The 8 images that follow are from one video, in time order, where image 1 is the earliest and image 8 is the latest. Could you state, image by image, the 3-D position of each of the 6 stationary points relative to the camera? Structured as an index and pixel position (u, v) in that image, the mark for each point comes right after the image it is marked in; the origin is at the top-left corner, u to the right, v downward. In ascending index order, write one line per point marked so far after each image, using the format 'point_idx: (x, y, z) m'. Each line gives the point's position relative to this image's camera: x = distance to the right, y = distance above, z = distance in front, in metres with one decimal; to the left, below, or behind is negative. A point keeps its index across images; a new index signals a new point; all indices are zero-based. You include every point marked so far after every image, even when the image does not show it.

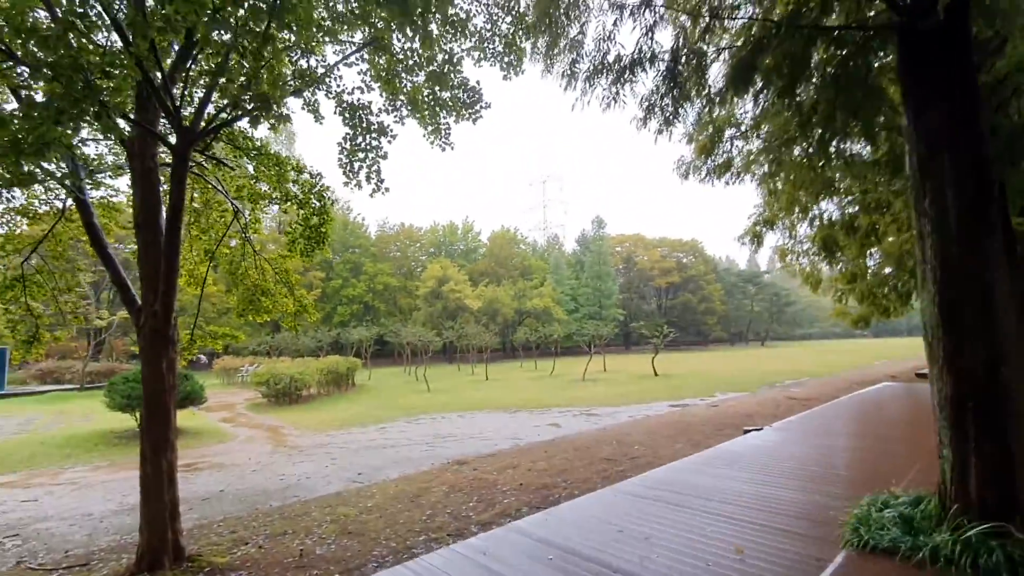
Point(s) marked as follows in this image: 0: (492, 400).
0: (-0.5, -2.6, +12.0) m
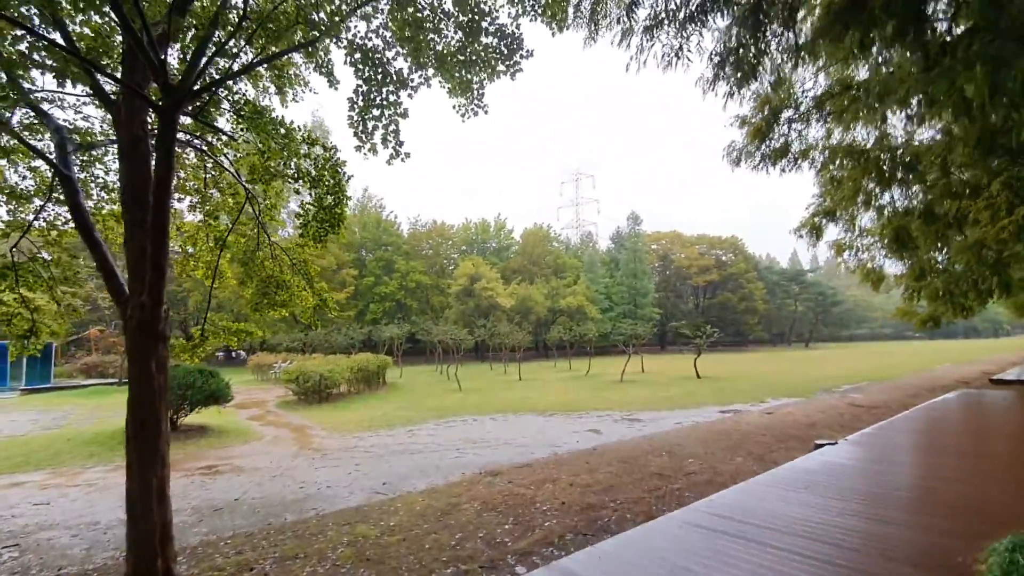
0: (+0.3, -2.6, +11.5) m
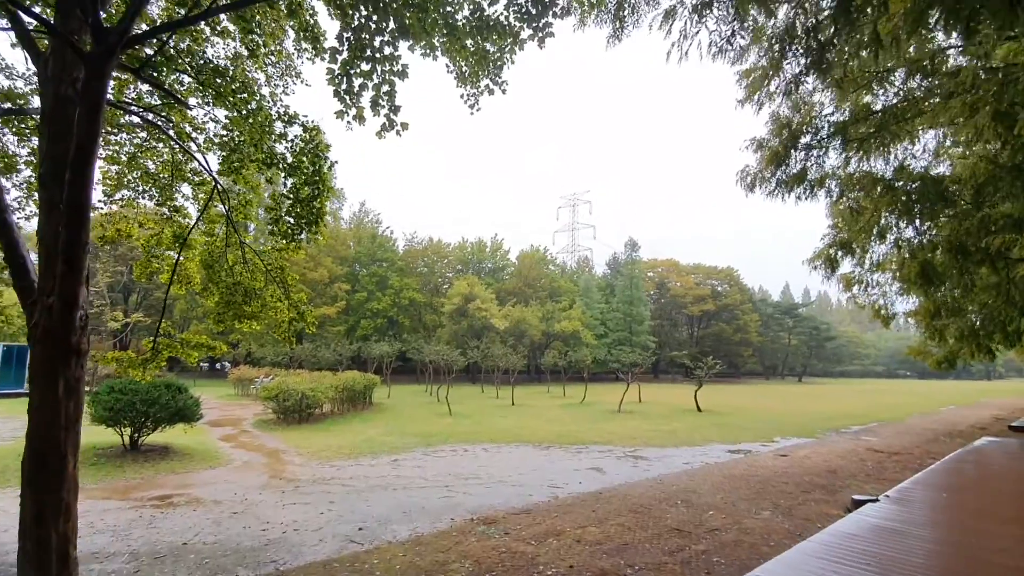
0: (+0.2, -3.0, +10.8) m
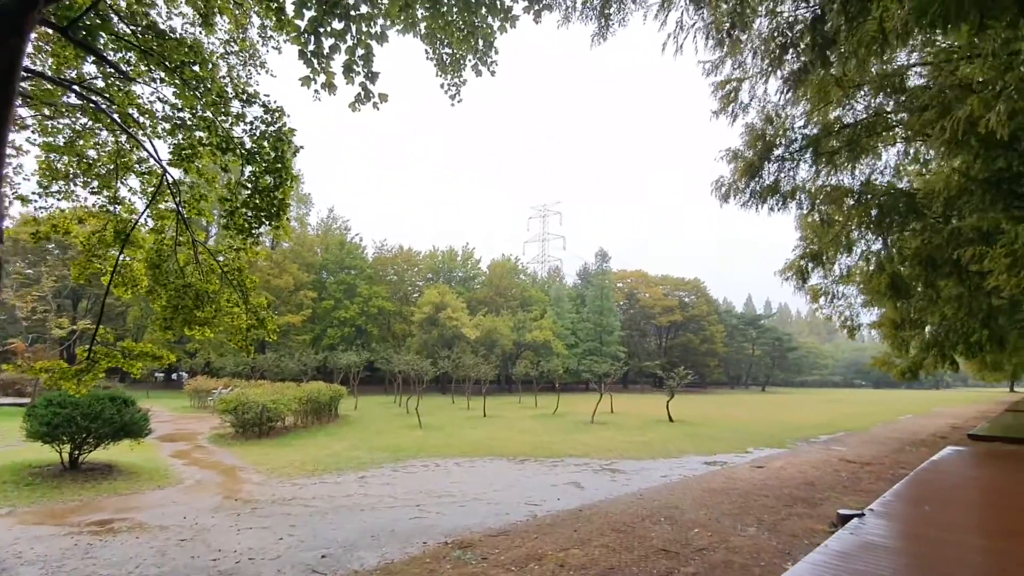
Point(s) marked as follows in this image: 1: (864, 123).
0: (-0.4, -3.2, +10.4) m
1: (+5.0, +2.3, +7.2) m
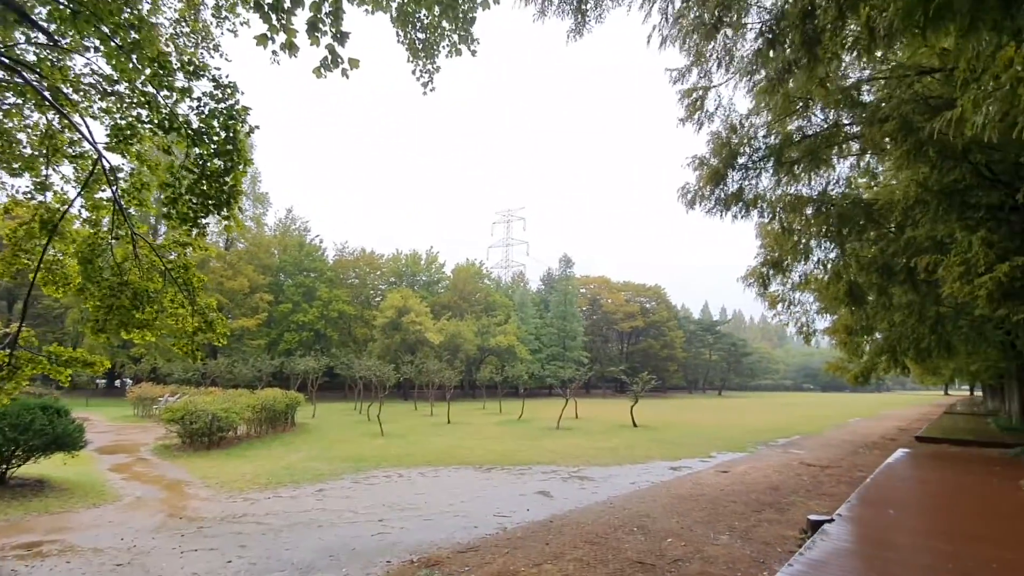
0: (-1.1, -3.3, +10.2) m
1: (+4.5, +2.2, +7.4) m
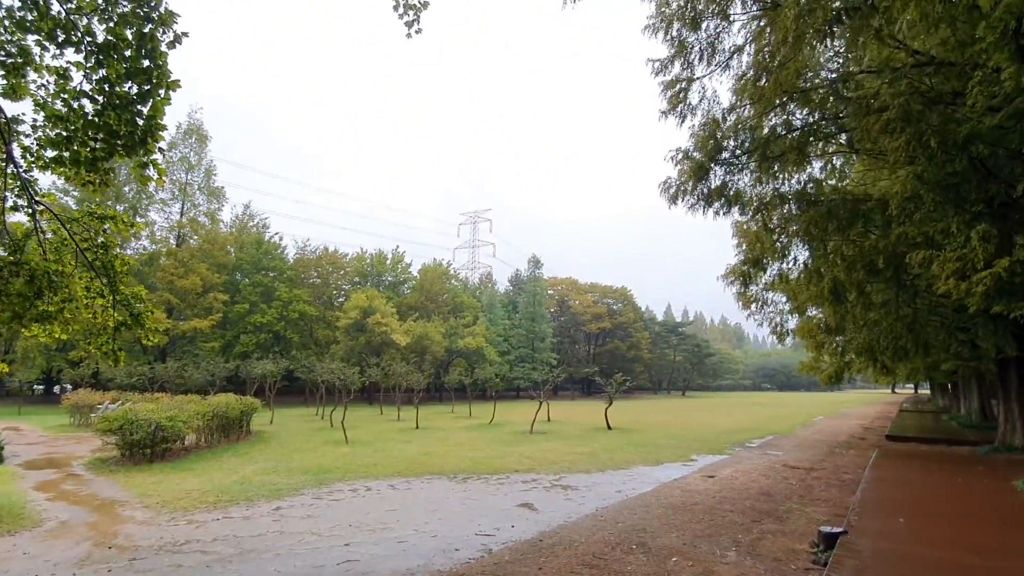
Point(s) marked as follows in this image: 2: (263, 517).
0: (-1.6, -3.2, +9.5) m
1: (+4.2, +2.3, +7.2) m
2: (-2.8, -2.6, +5.7) m
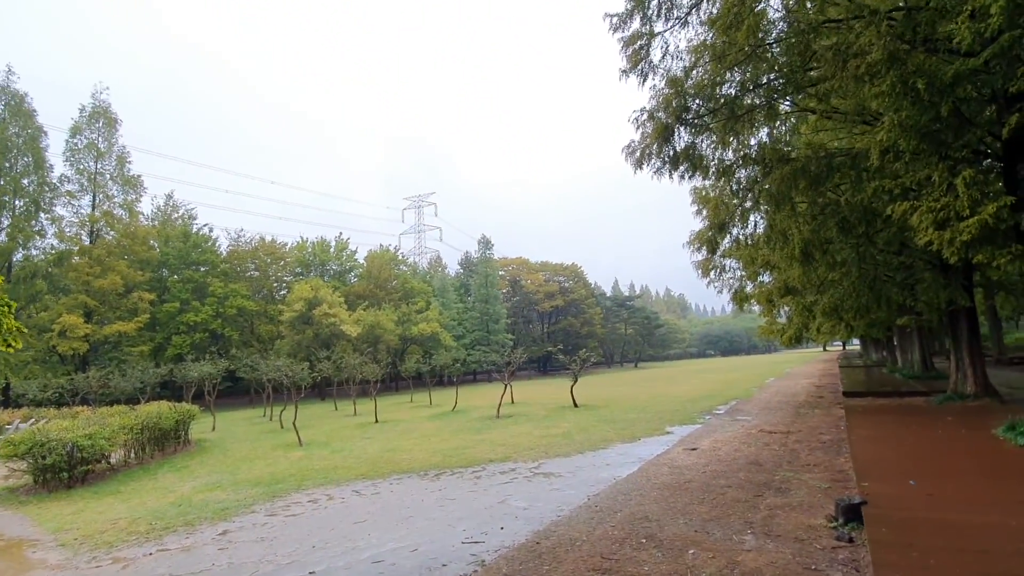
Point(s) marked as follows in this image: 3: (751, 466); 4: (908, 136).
0: (-2.1, -2.9, +8.8) m
1: (+3.7, +2.8, +6.8) m
2: (-2.9, -2.4, +4.8) m
3: (+3.0, -2.2, +6.3) m
4: (+4.1, +1.6, +5.3) m
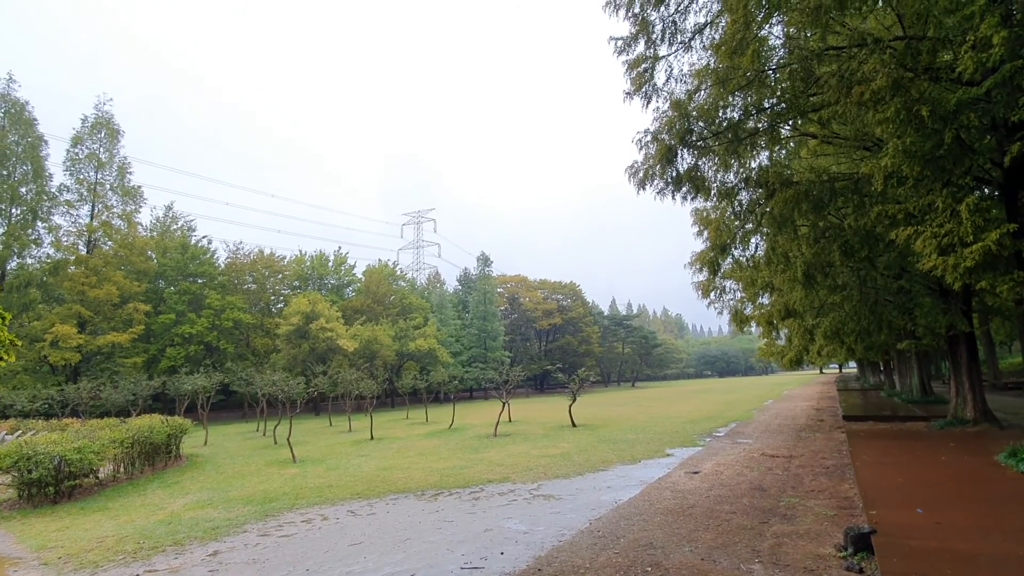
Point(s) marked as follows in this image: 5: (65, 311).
0: (-2.1, -3.2, +8.7) m
1: (+3.7, +2.5, +6.9) m
2: (-2.9, -2.6, +4.7) m
3: (+3.0, -2.5, +6.2) m
4: (+4.2, +1.3, +5.3) m
5: (-17.3, -0.9, +19.6) m
